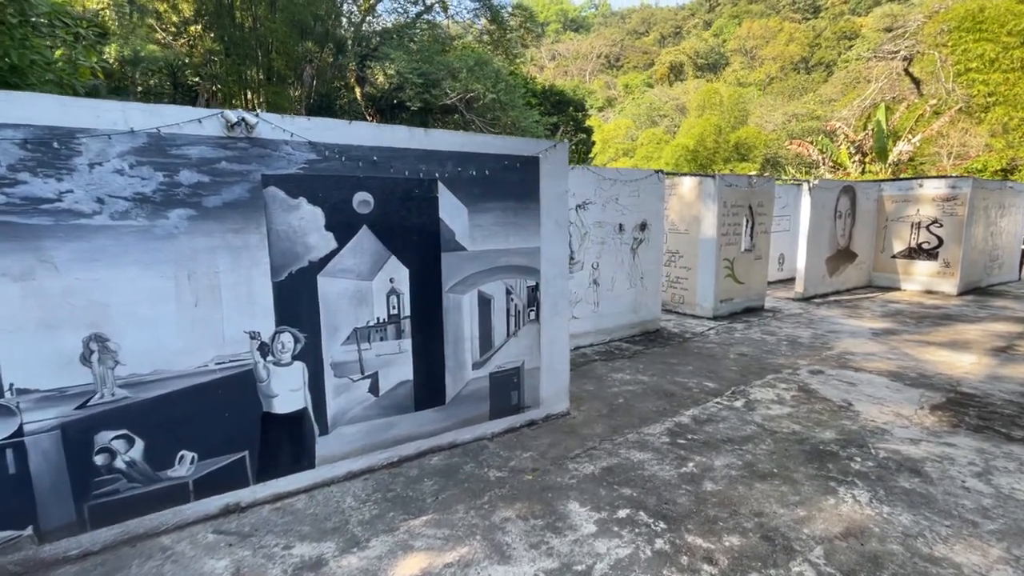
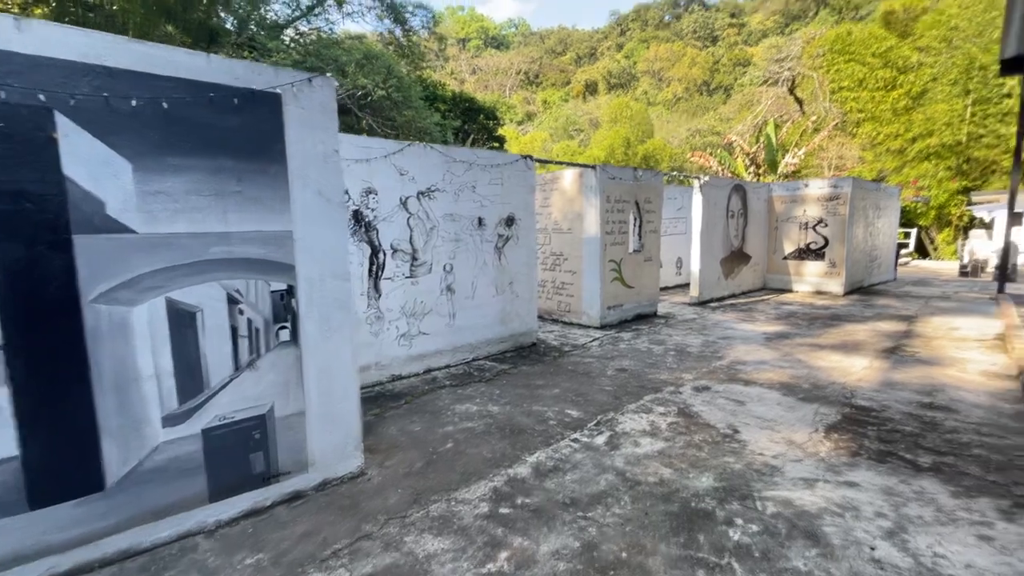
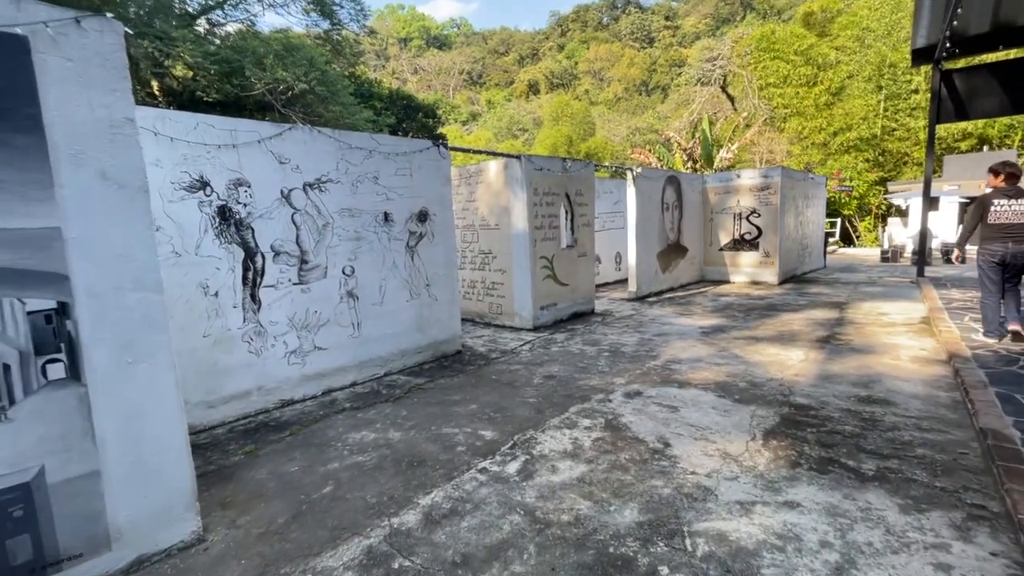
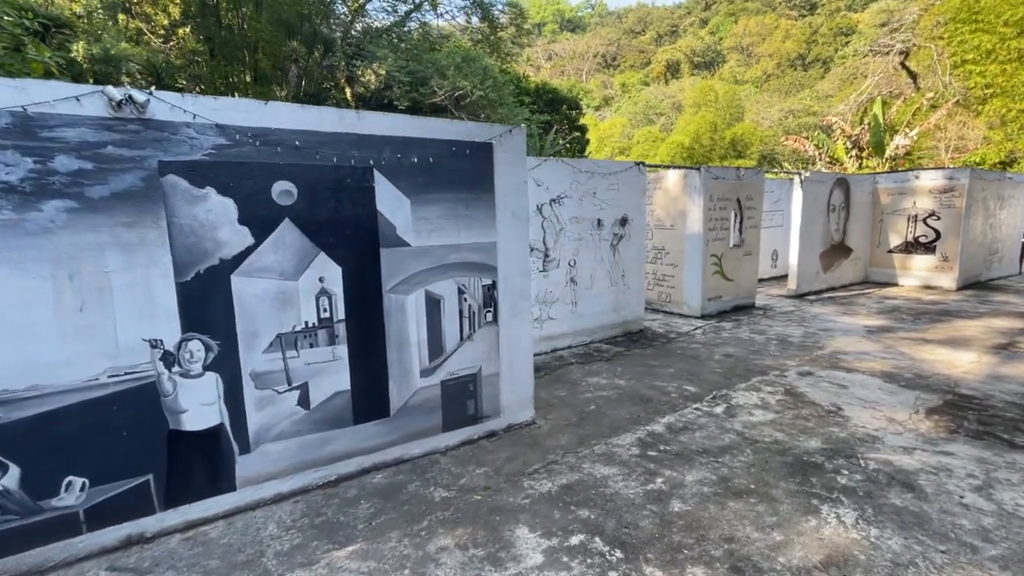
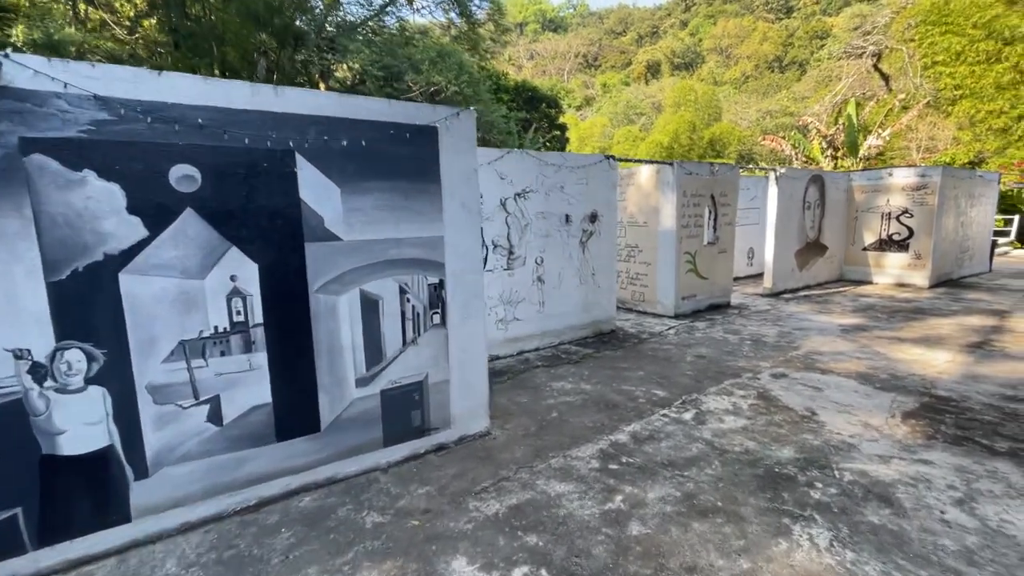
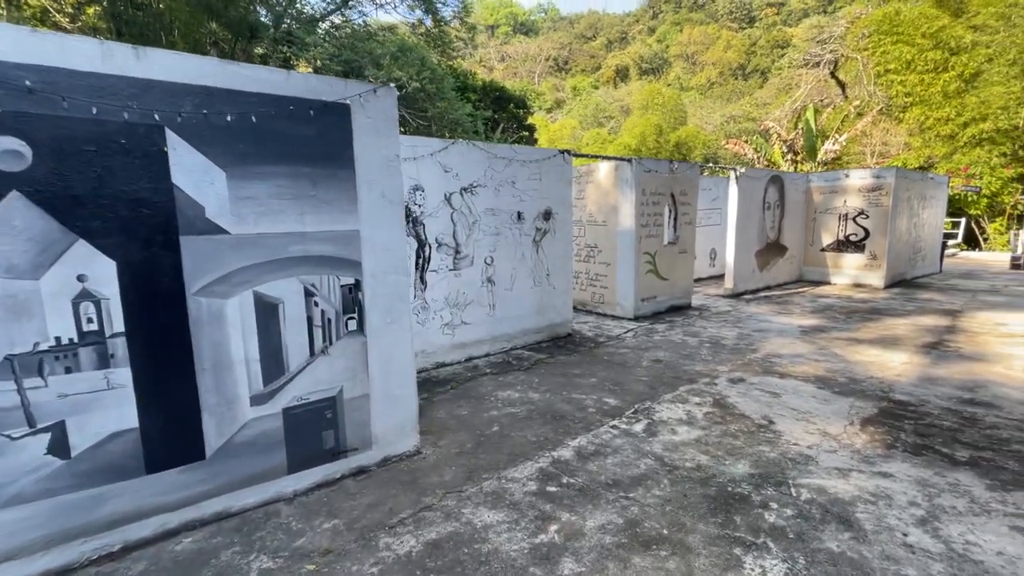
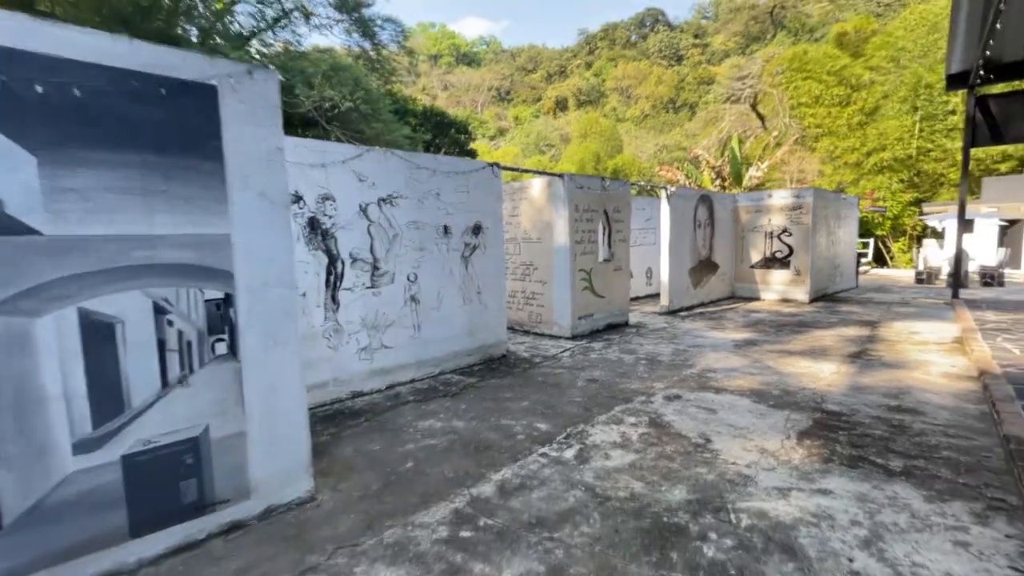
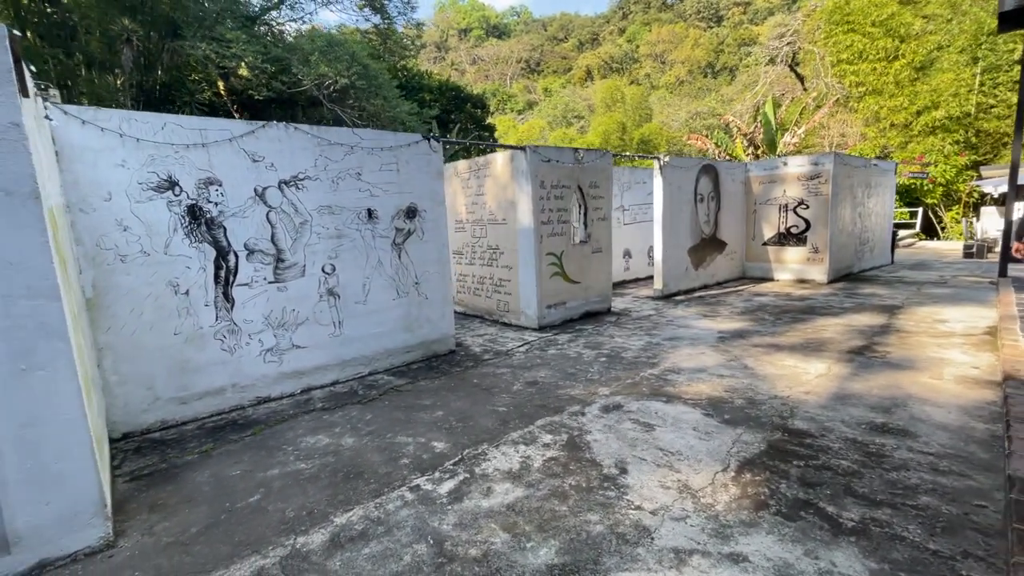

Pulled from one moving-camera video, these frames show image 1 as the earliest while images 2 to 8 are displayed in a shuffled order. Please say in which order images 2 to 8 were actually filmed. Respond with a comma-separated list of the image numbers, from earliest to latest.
4, 5, 6, 2, 7, 3, 8
